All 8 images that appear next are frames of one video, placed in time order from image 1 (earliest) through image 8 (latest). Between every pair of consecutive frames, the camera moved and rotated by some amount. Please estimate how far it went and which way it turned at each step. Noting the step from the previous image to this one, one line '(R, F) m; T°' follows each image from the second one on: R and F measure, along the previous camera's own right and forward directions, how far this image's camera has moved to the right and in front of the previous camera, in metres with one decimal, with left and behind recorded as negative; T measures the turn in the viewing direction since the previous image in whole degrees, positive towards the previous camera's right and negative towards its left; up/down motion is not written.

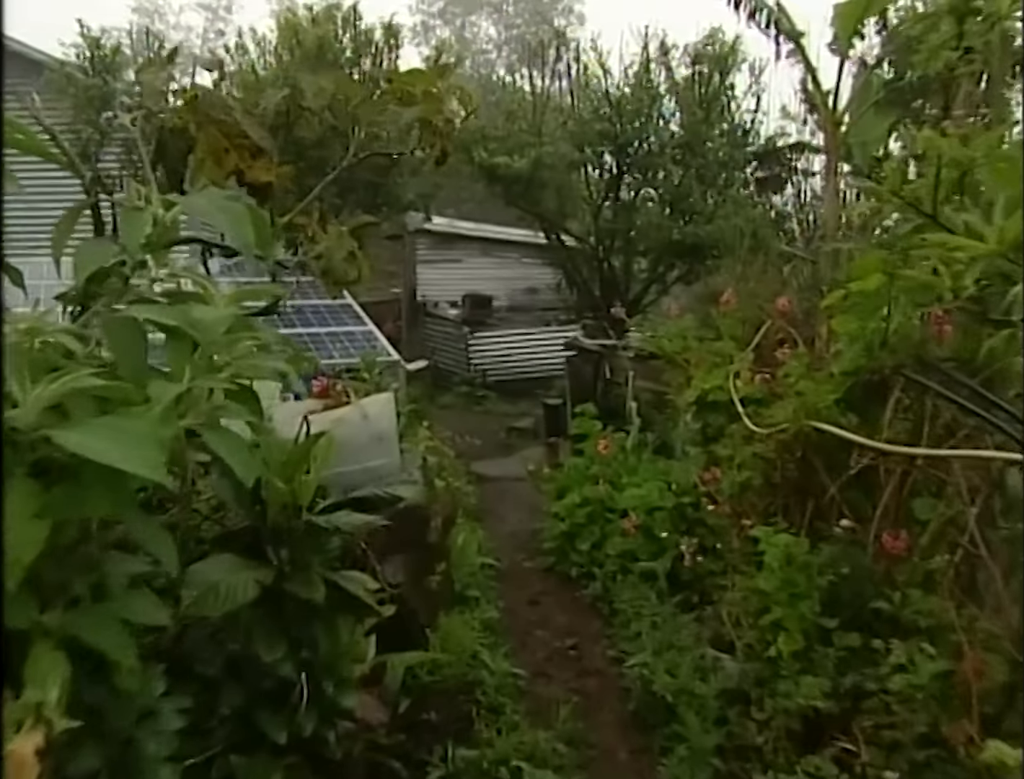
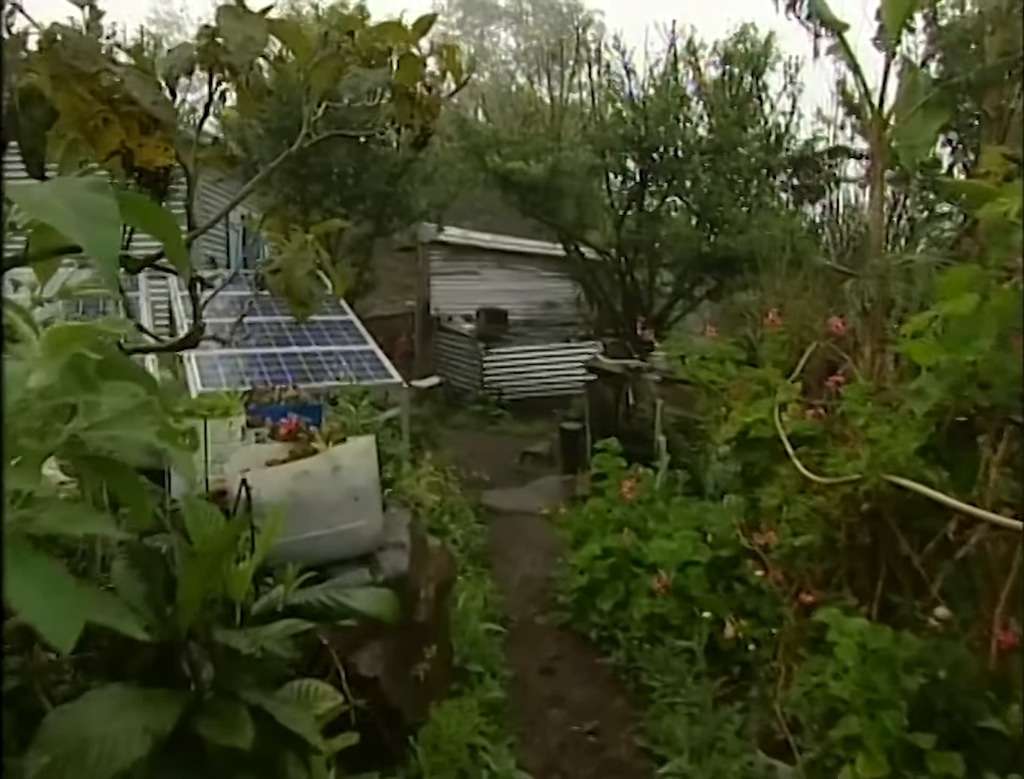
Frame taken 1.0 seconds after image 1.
(0.0, +0.7) m; -1°
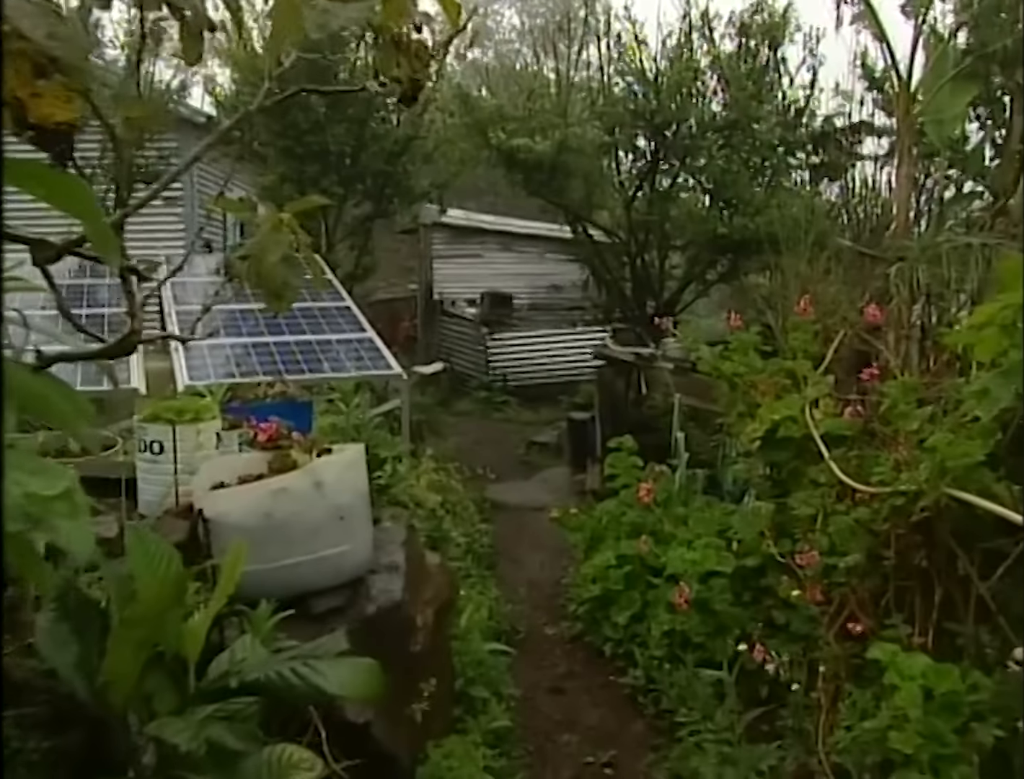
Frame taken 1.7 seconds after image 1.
(0.0, +0.4) m; 0°
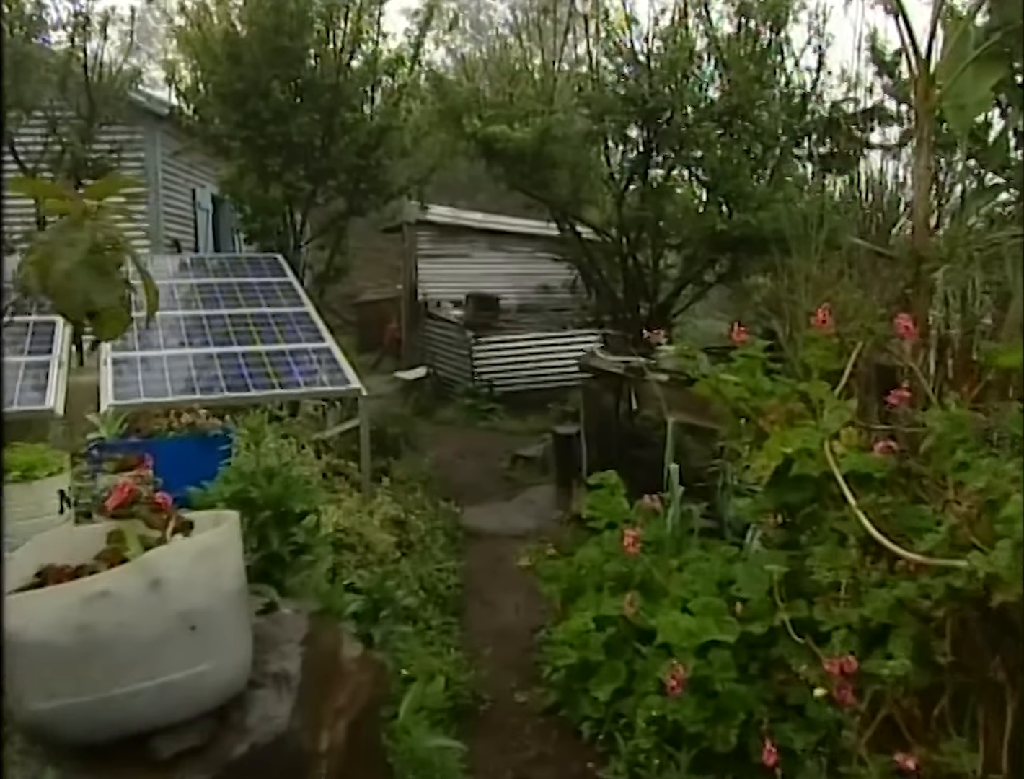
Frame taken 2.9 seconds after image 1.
(+0.2, +0.7) m; 0°
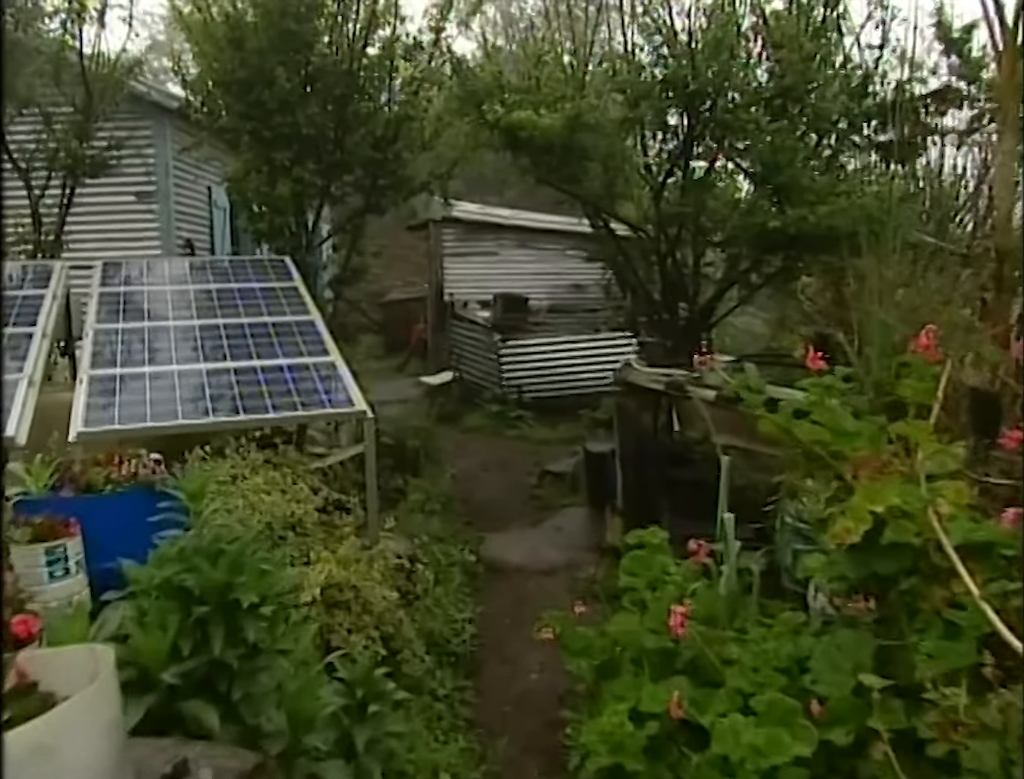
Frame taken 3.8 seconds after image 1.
(0.0, +0.7) m; -2°
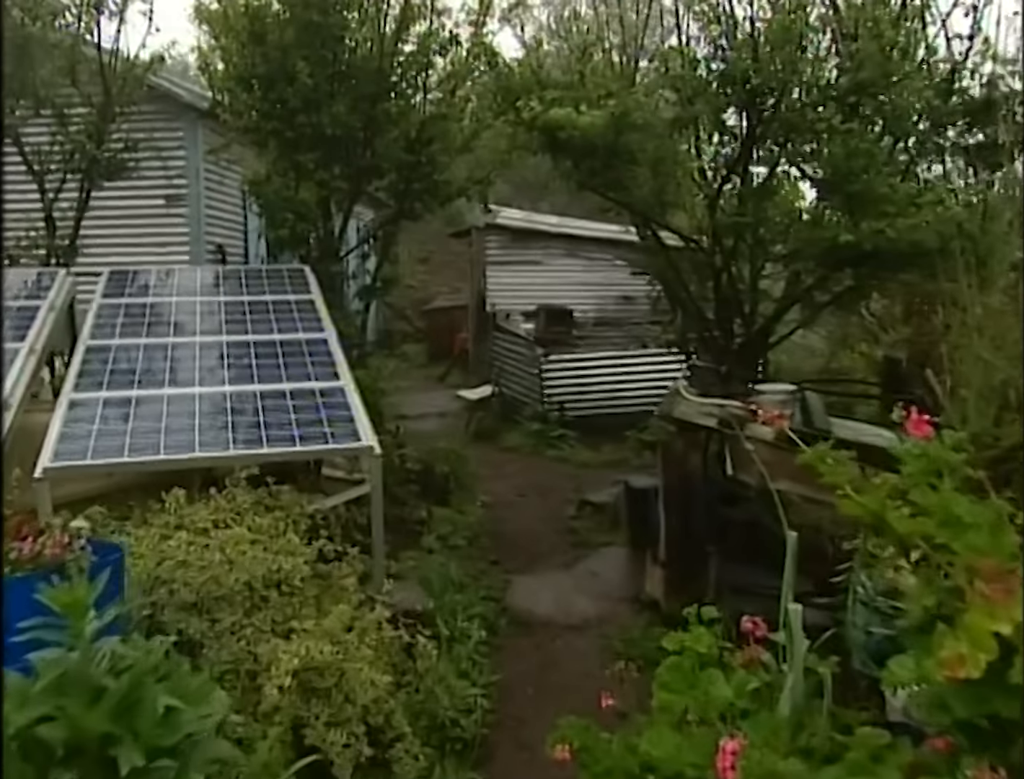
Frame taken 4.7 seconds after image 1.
(+0.1, +0.6) m; -3°
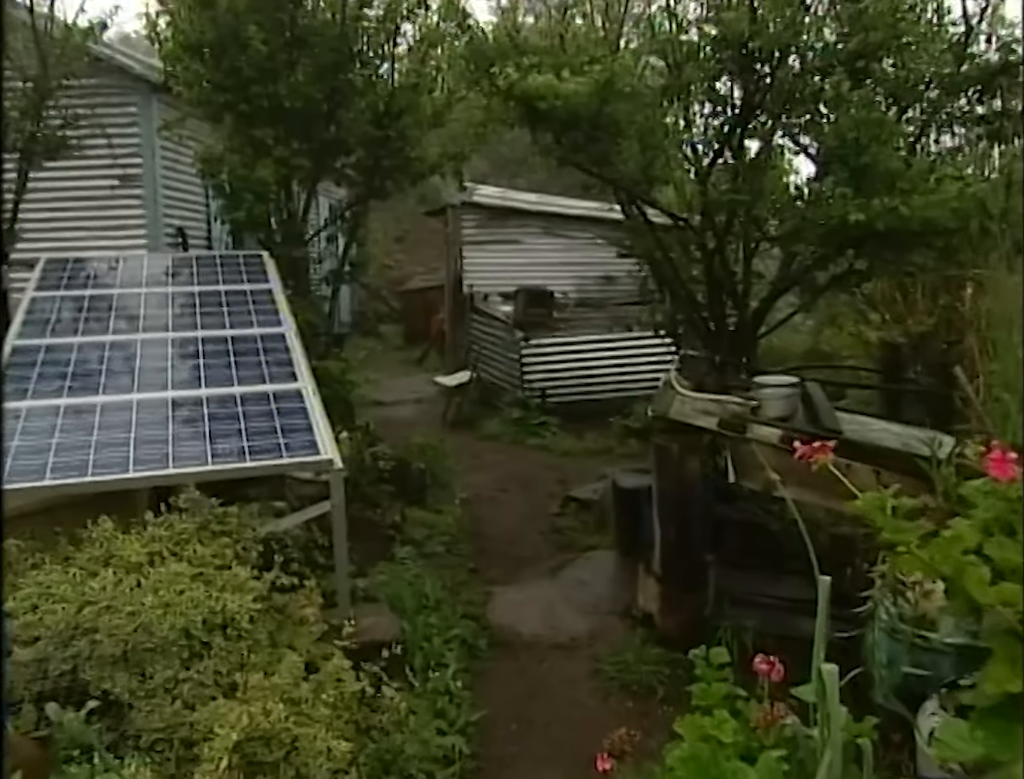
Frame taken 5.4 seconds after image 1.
(0.0, +0.5) m; +1°
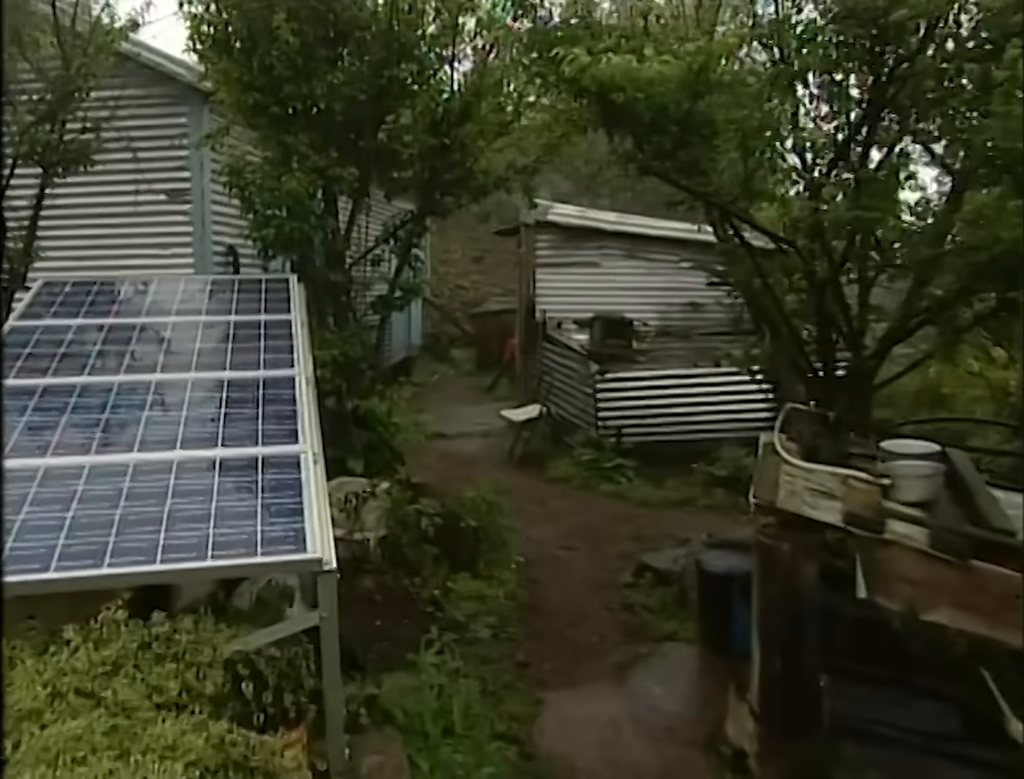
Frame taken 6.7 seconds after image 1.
(+0.1, +1.0) m; -5°
